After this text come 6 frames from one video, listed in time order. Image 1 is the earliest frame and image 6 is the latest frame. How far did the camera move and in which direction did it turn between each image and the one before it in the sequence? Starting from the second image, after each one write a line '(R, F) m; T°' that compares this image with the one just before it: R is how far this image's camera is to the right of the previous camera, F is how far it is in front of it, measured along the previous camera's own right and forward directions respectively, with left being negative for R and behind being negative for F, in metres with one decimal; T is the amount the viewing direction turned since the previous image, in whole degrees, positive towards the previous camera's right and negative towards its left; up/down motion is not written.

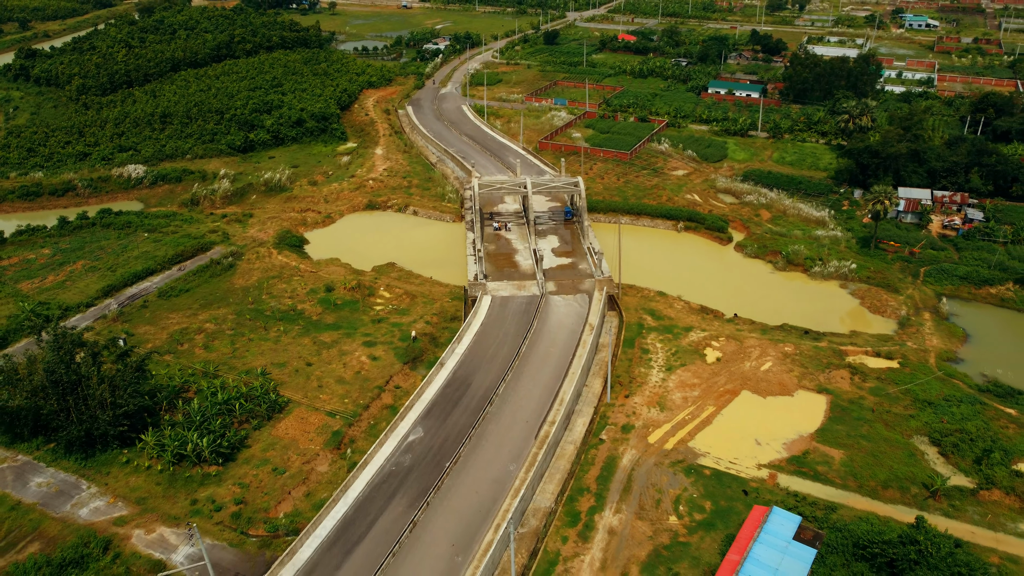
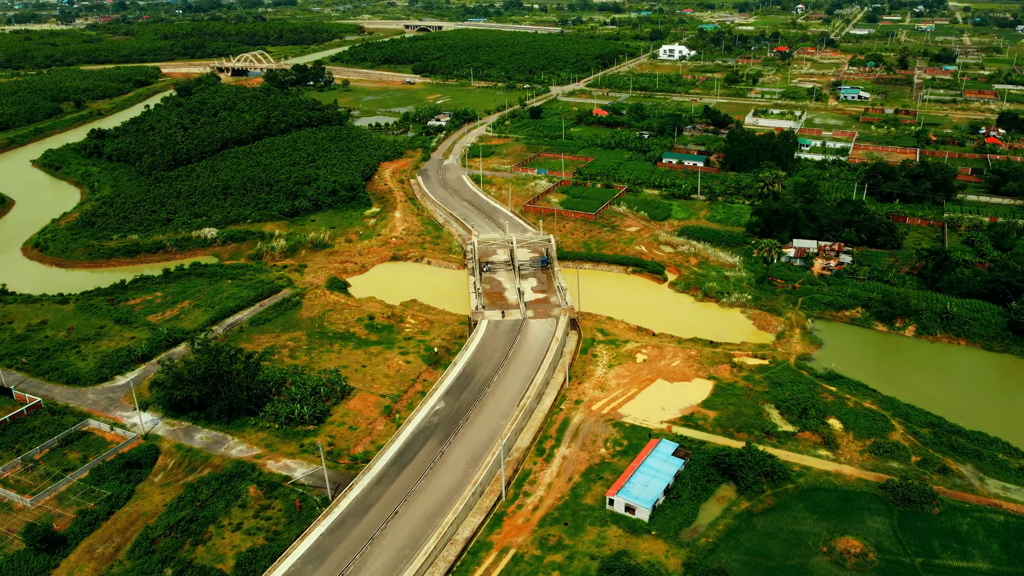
(-0.1, -11.3) m; +1°
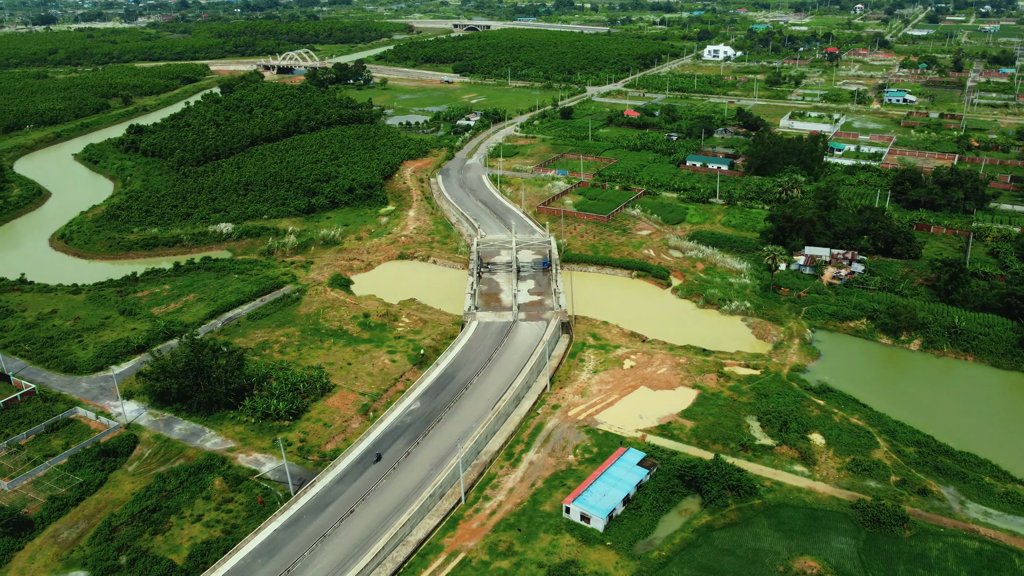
(+2.9, +0.2) m; -4°
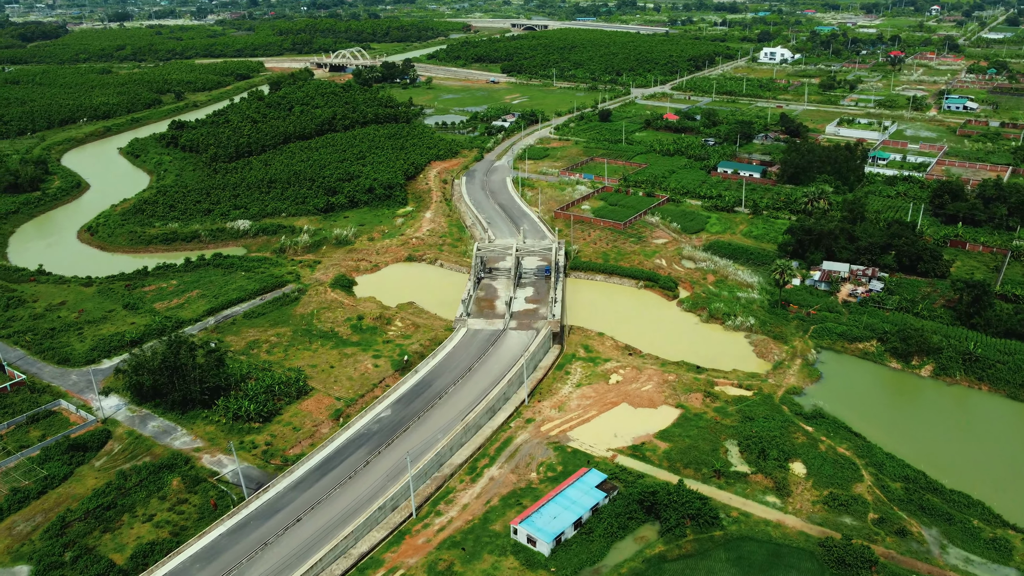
(+3.3, +0.8) m; -4°
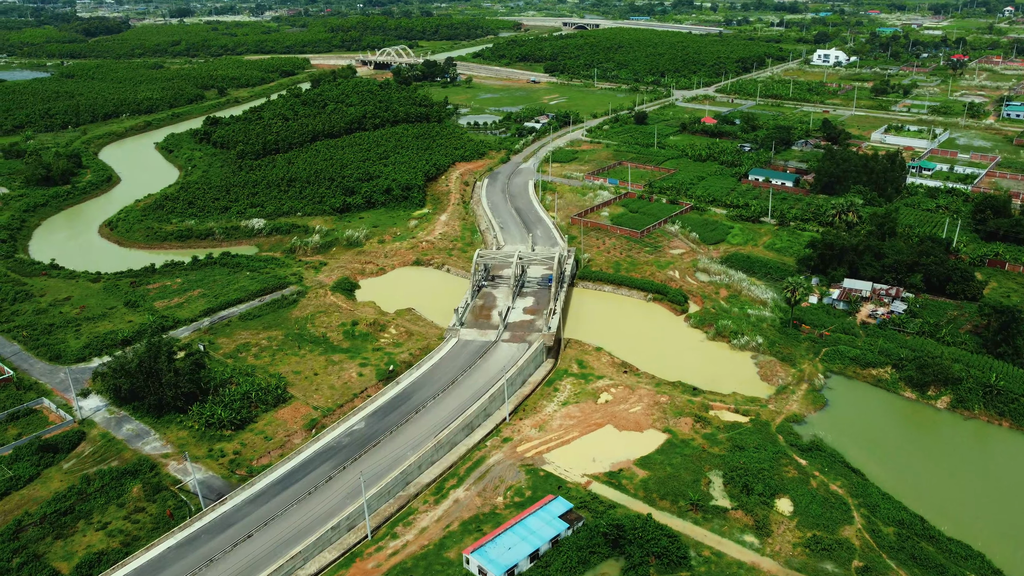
(+2.7, +1.3) m; -4°
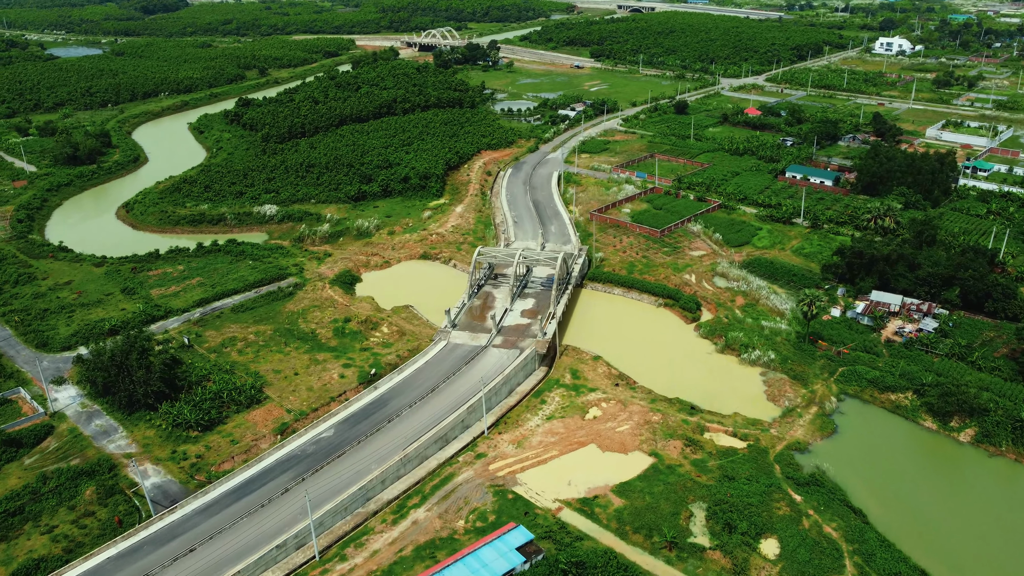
(+2.6, +1.9) m; -4°
